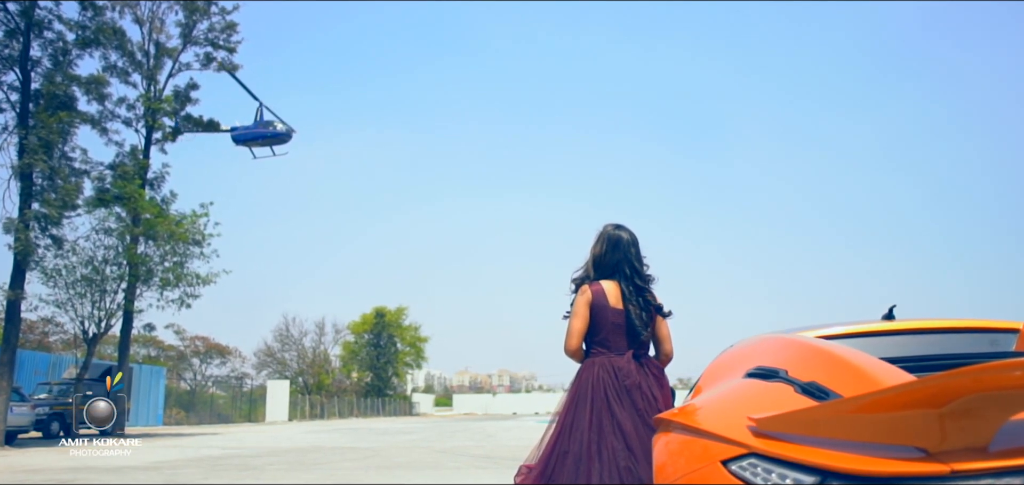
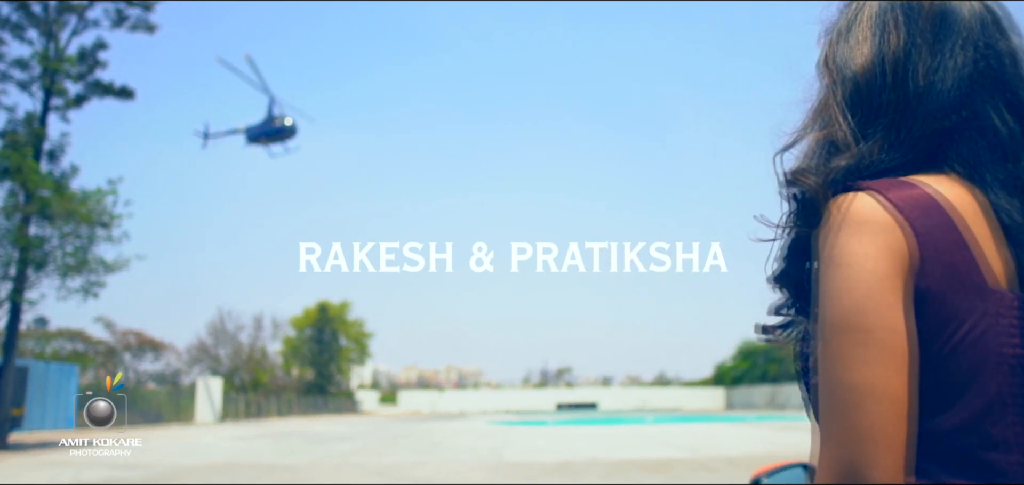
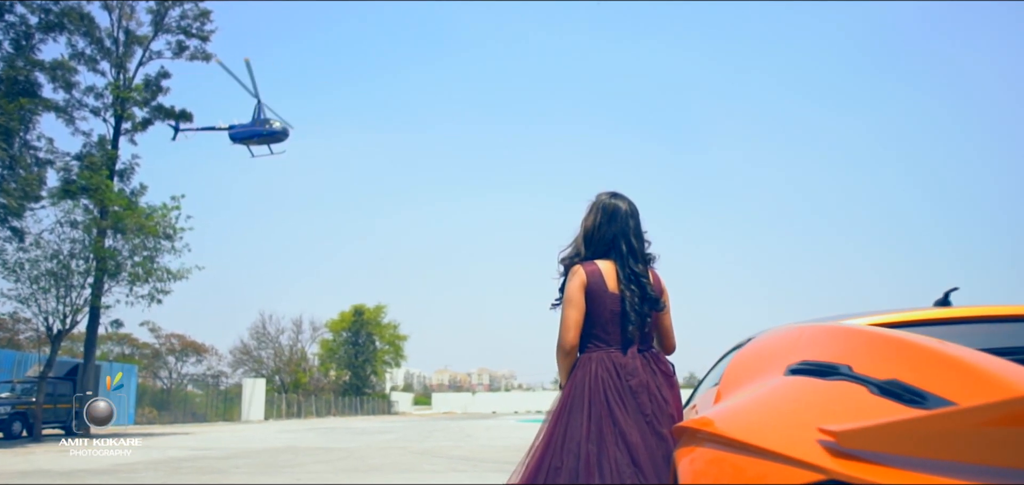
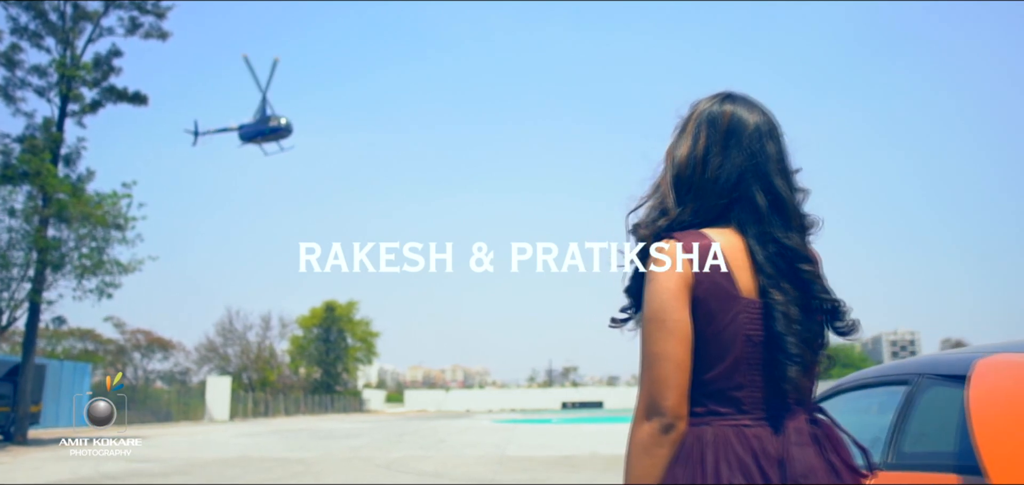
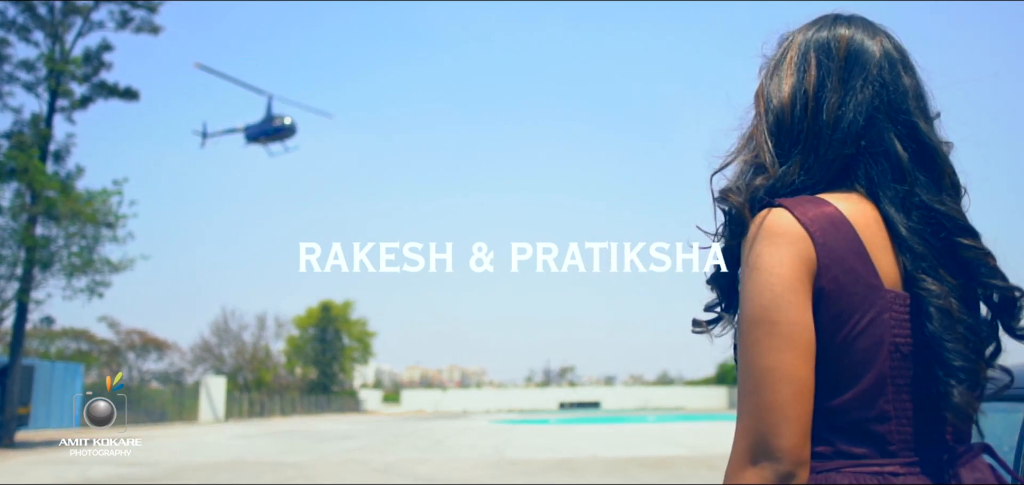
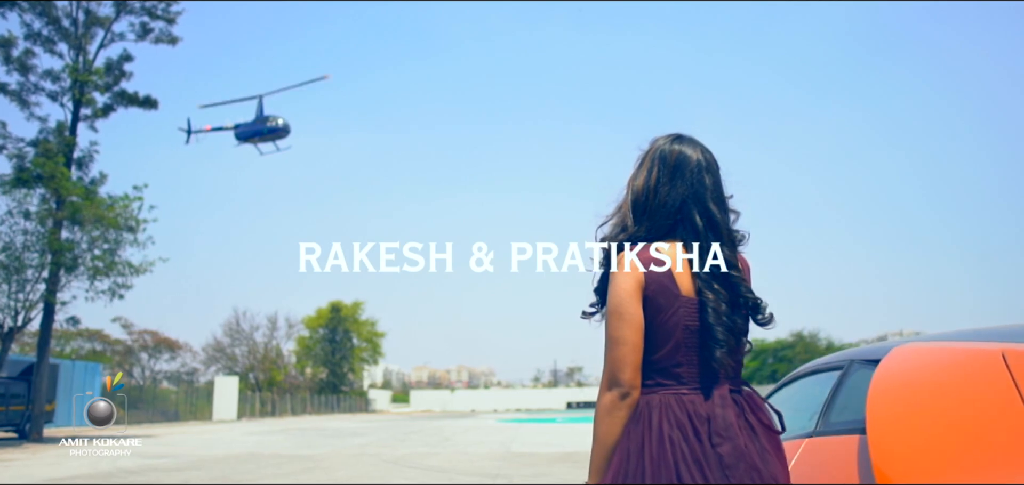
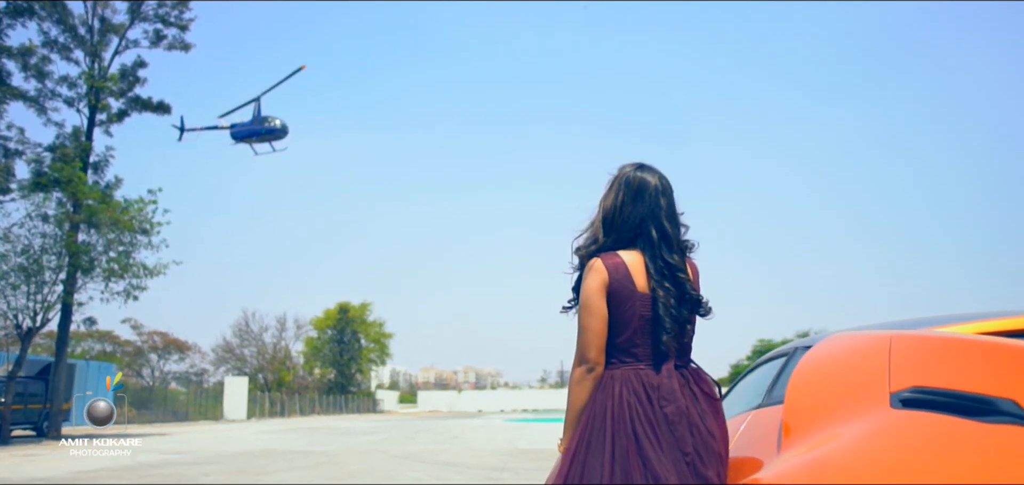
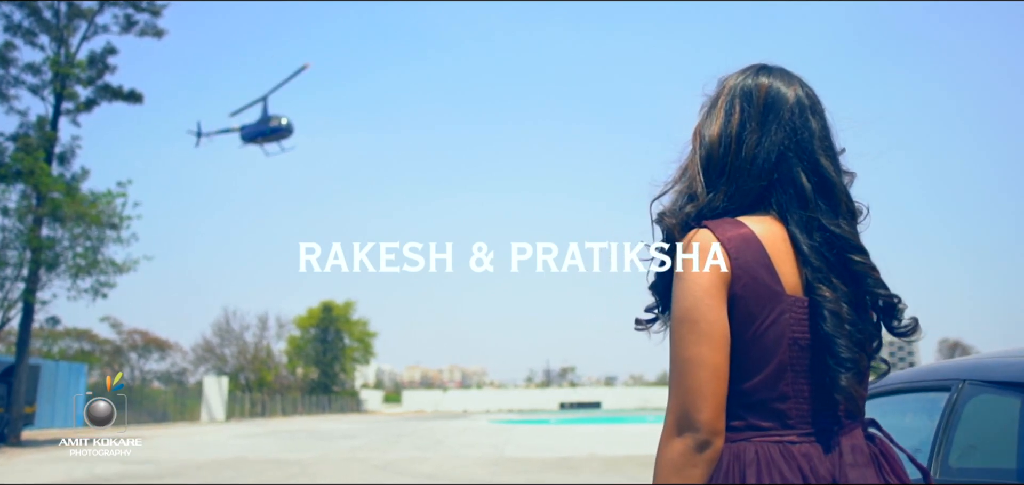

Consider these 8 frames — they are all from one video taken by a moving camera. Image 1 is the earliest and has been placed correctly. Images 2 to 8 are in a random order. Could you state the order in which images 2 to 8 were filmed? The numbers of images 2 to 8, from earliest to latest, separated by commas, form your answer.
3, 7, 6, 4, 8, 5, 2
